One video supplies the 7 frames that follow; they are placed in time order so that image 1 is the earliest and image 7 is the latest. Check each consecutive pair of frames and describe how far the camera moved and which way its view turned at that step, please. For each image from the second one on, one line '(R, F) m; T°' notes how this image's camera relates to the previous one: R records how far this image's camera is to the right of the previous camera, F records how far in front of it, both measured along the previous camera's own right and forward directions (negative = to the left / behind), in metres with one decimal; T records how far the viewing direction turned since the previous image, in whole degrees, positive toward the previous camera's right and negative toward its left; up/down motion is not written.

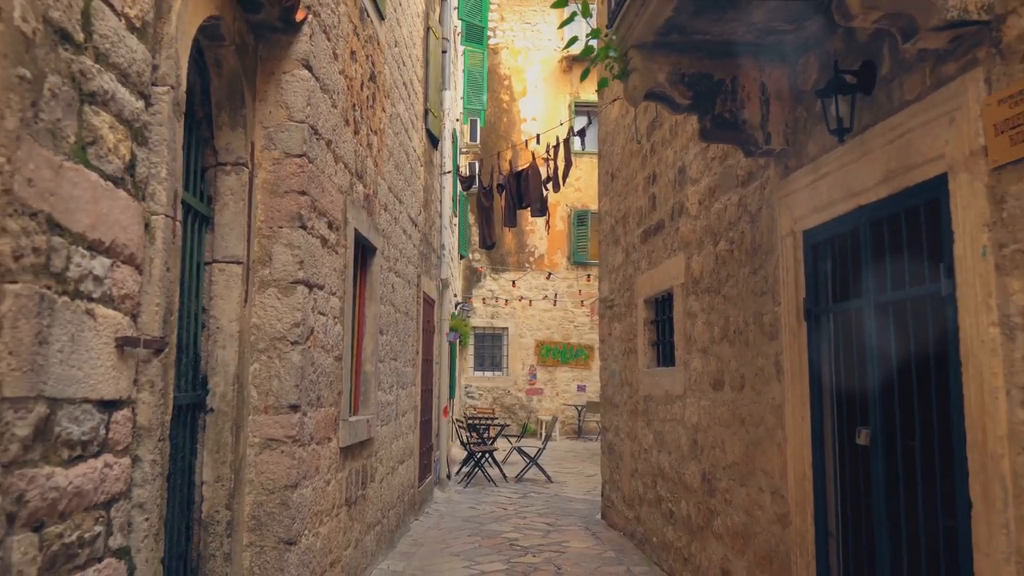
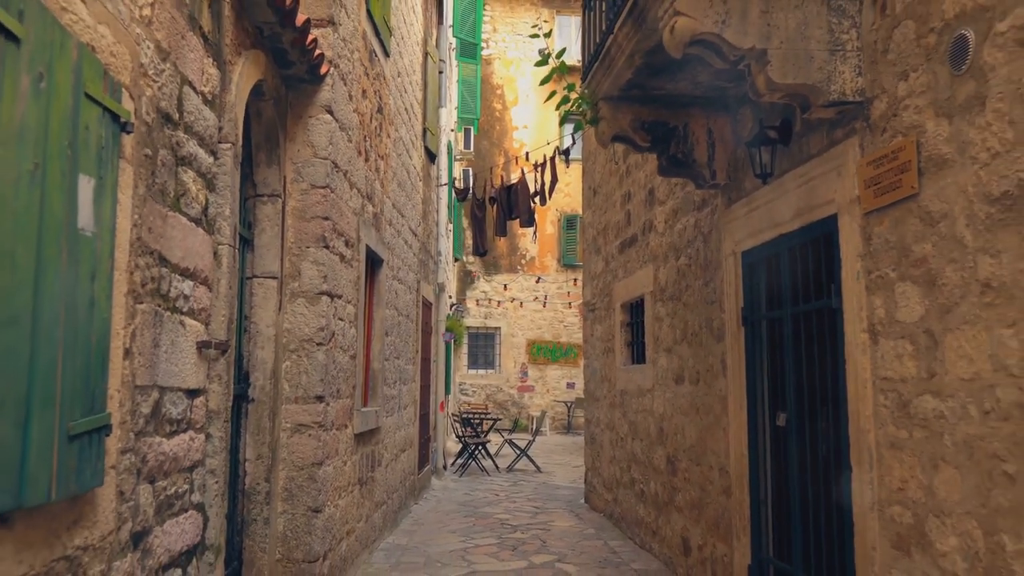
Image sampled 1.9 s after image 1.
(0.0, -0.7) m; 0°
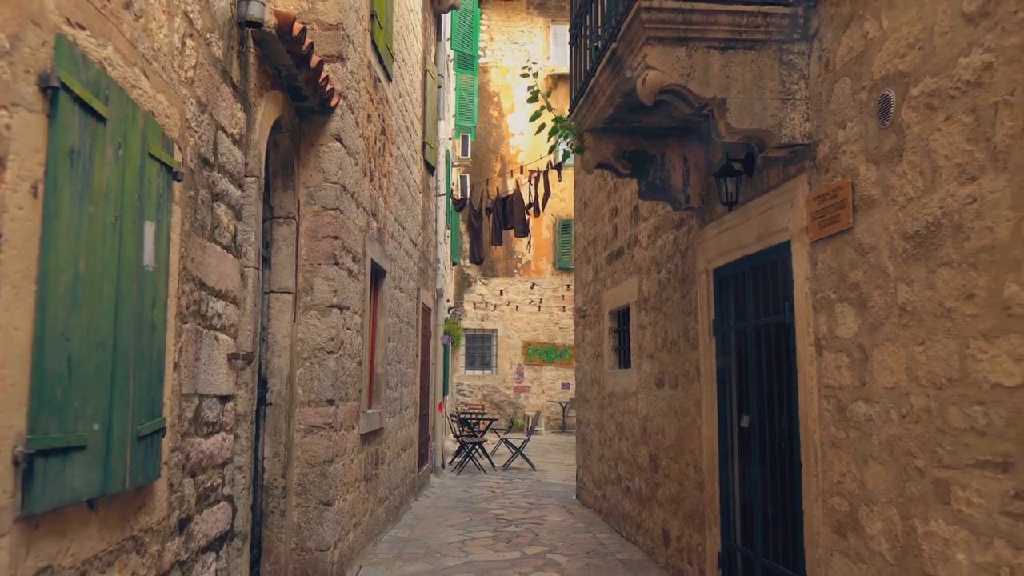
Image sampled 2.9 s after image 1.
(0.0, -0.4) m; 0°
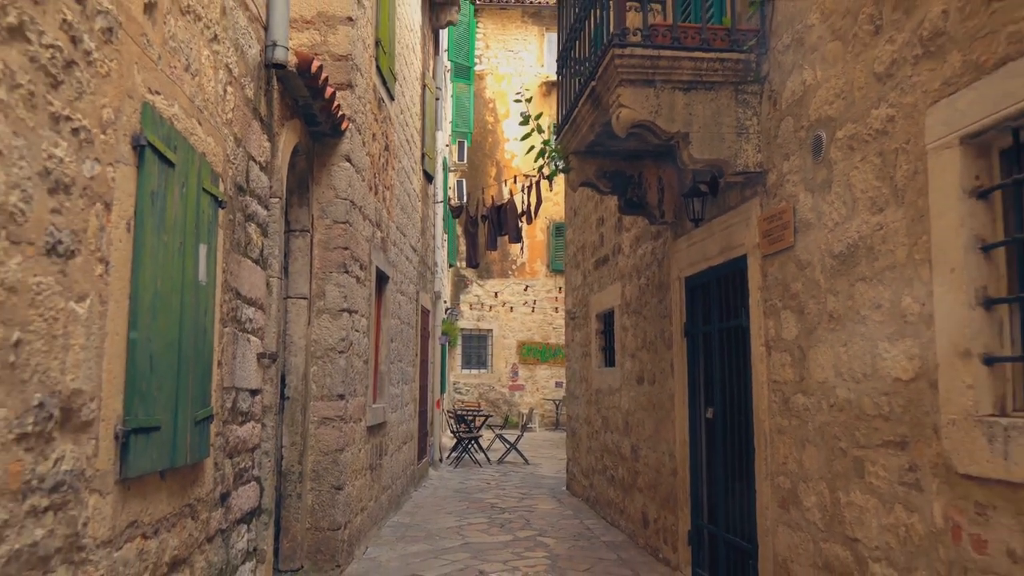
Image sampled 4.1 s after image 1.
(0.0, -0.5) m; 0°
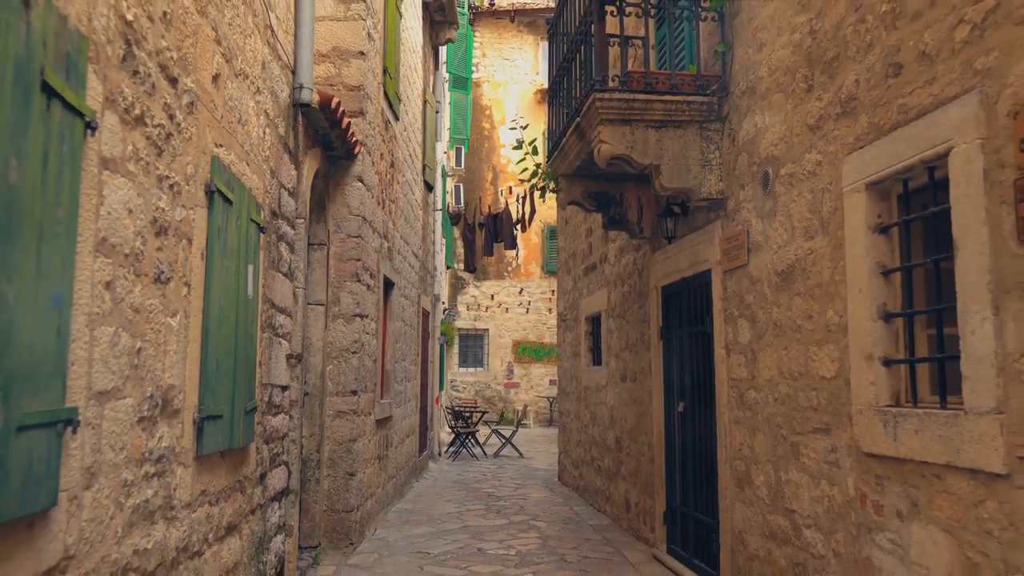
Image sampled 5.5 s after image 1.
(0.0, -0.6) m; 0°
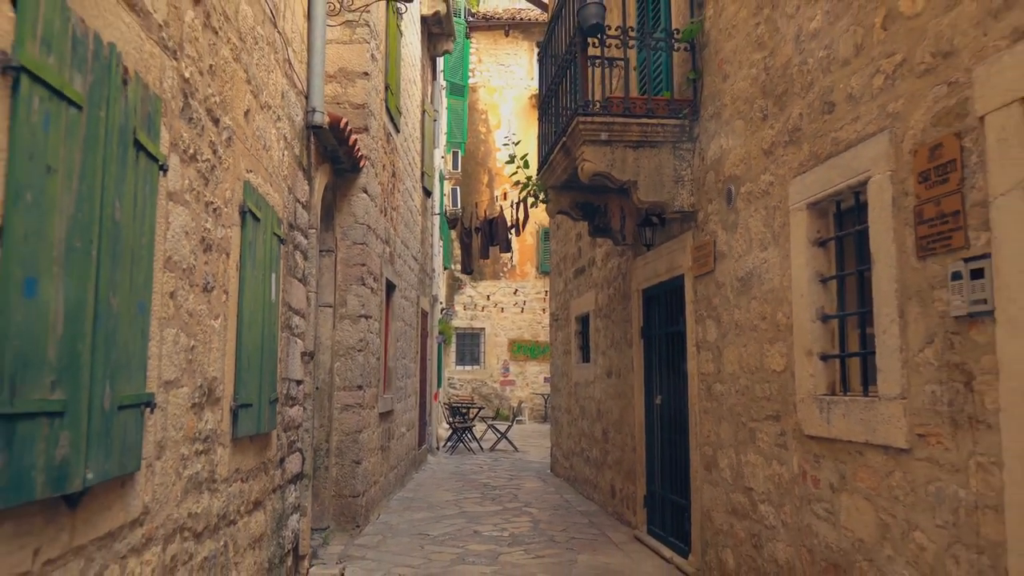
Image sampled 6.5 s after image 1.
(0.0, -0.5) m; 0°
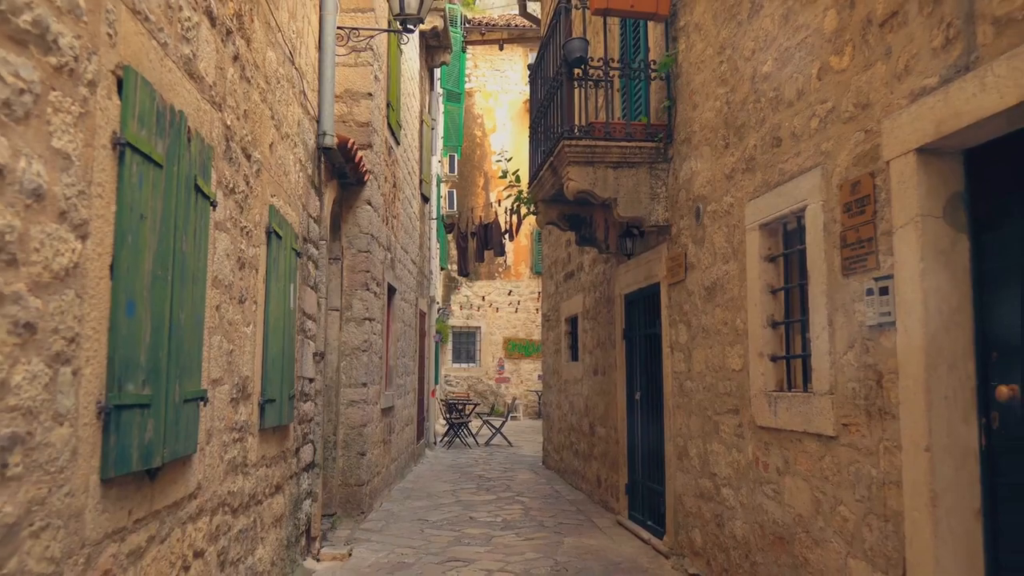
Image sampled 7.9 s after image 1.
(0.0, -0.5) m; 0°
